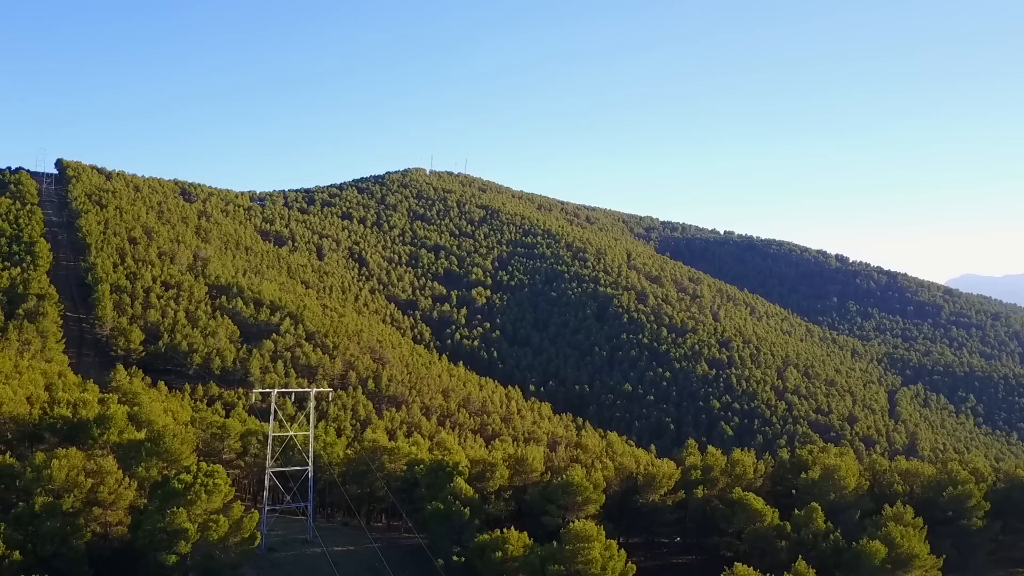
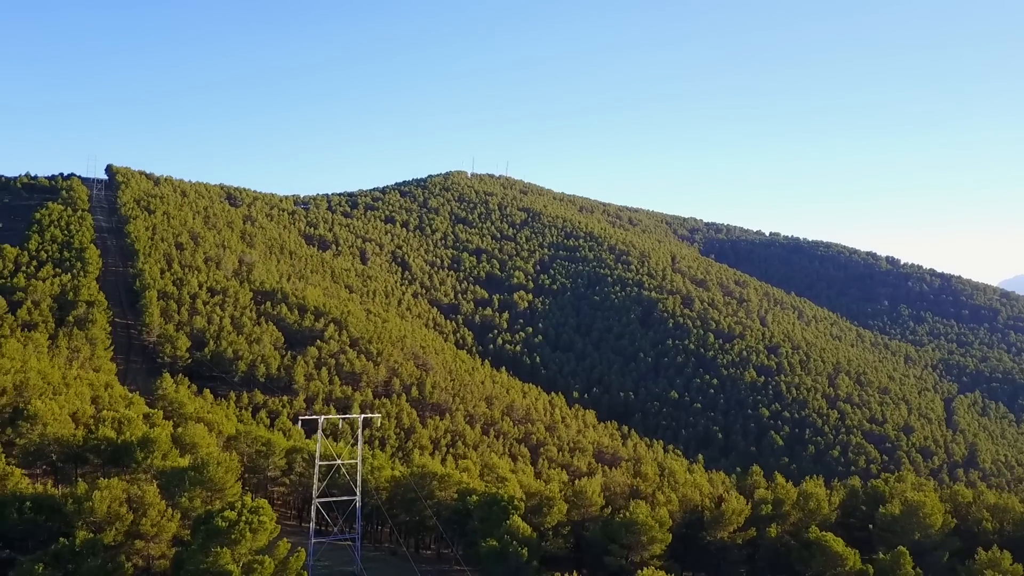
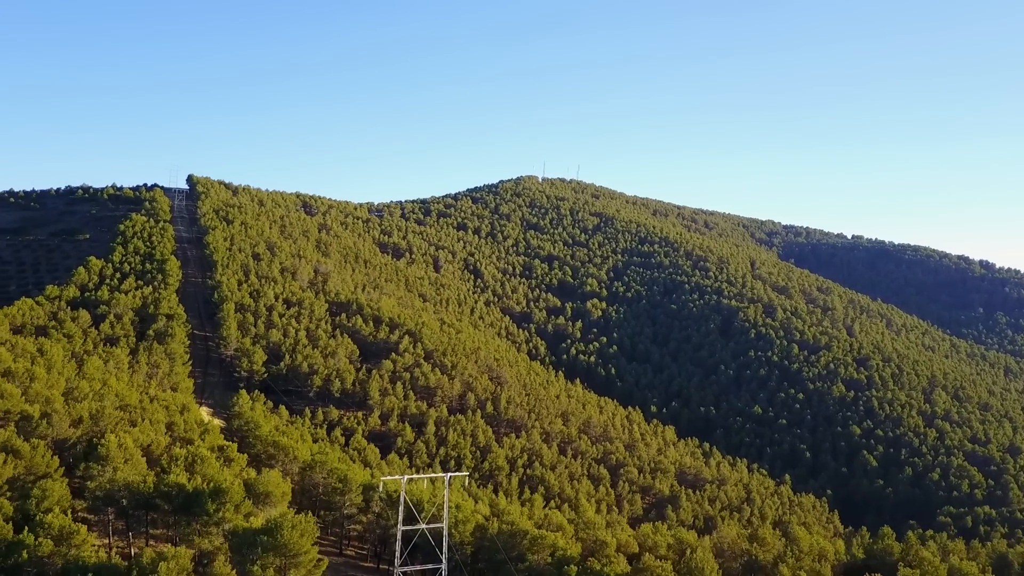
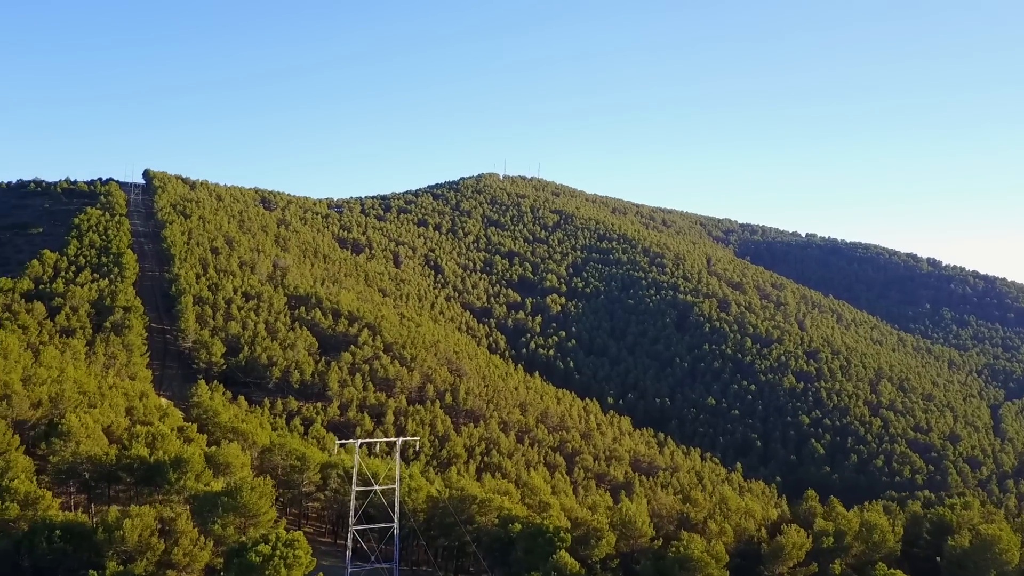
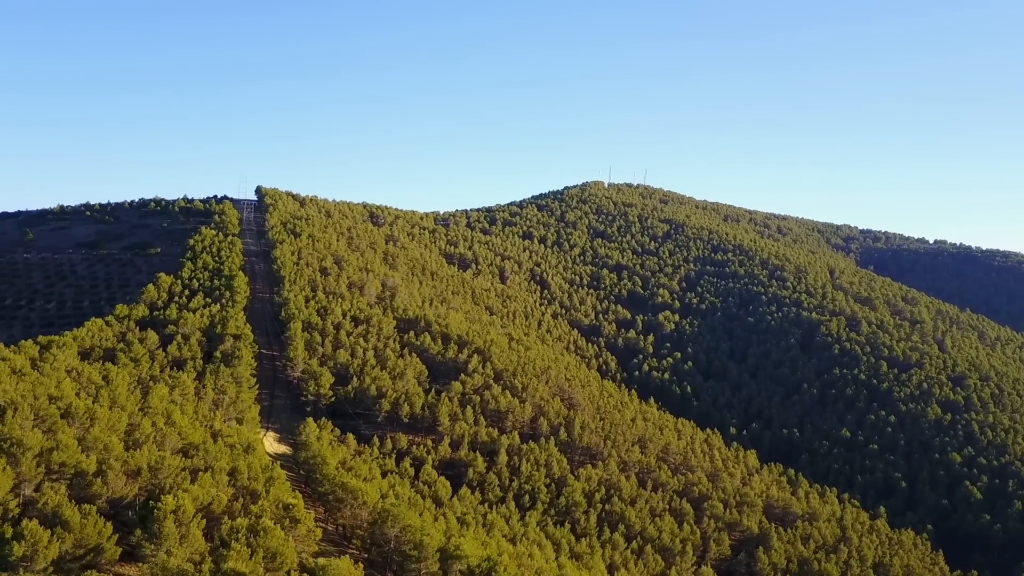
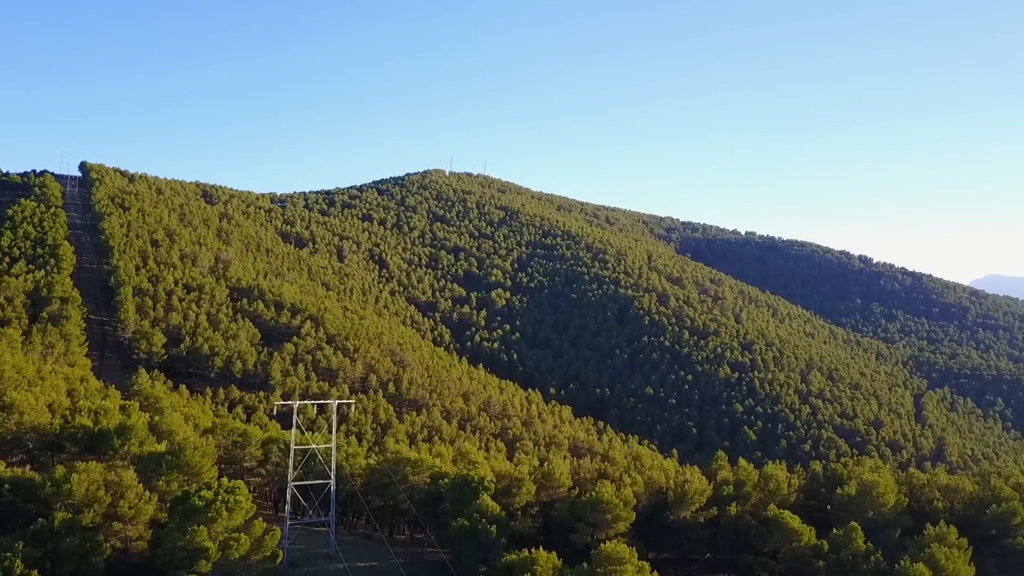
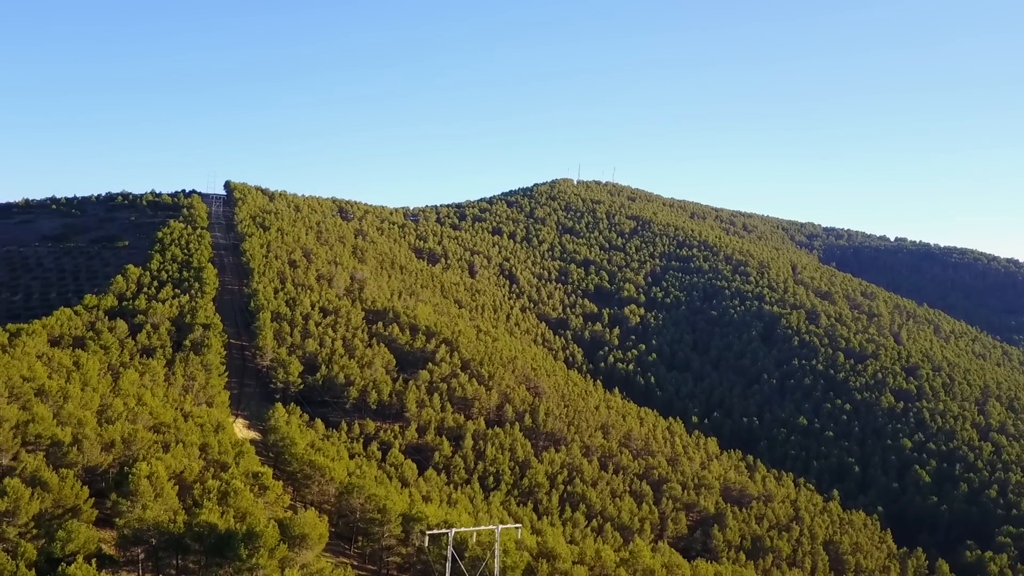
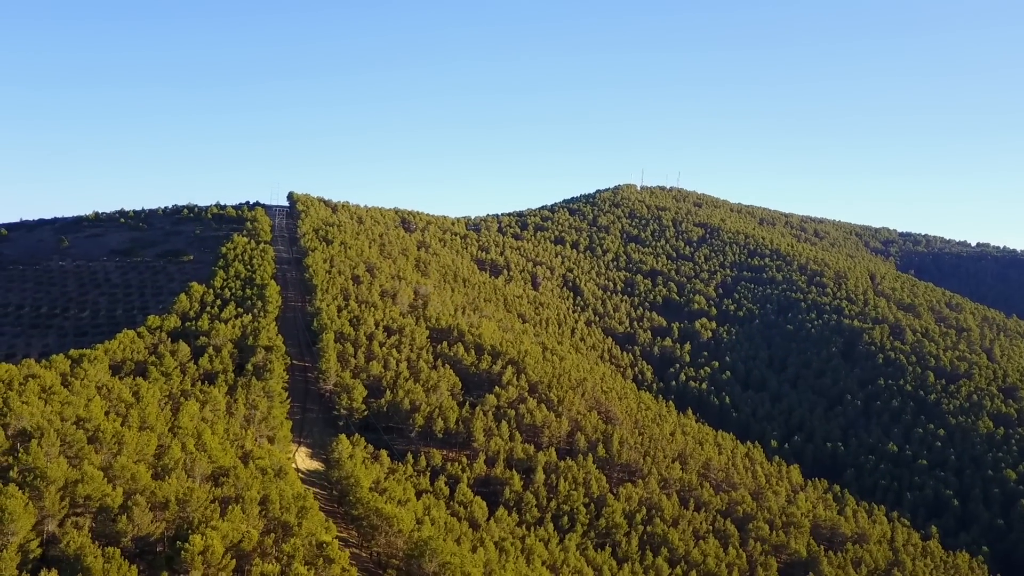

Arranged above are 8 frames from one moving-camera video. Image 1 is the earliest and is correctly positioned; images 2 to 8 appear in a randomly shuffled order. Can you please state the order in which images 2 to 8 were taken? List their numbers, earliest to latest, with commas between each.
6, 2, 4, 3, 7, 5, 8
